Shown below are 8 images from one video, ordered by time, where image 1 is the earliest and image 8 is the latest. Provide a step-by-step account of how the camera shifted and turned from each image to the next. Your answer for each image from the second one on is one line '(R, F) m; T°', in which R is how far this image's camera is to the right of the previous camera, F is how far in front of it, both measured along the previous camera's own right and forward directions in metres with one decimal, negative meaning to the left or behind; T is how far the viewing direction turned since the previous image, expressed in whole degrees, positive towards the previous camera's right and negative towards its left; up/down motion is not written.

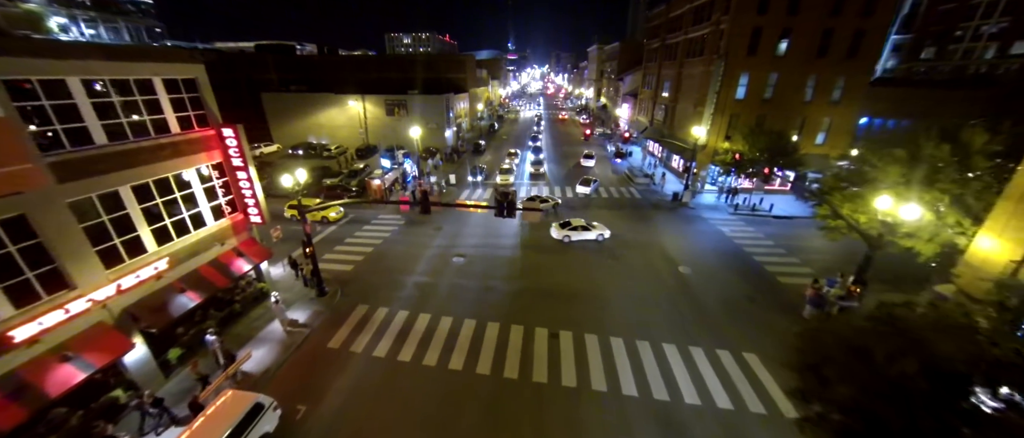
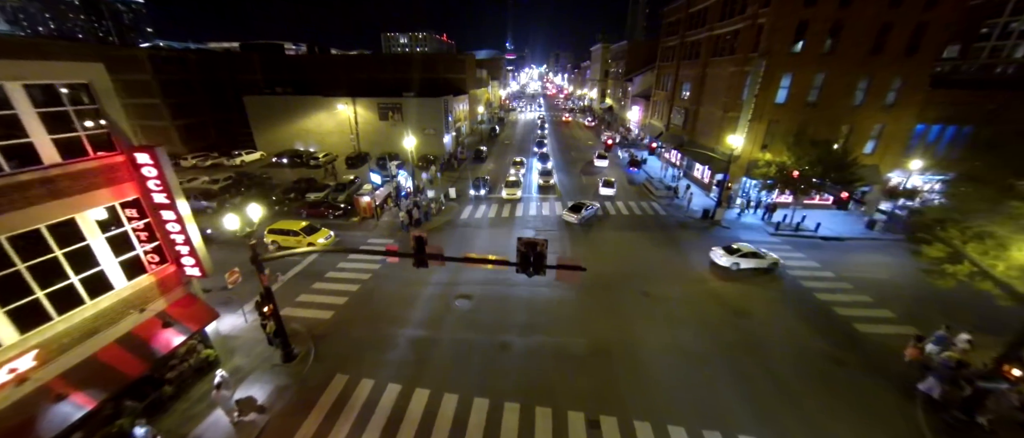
(-0.8, +3.3) m; 0°
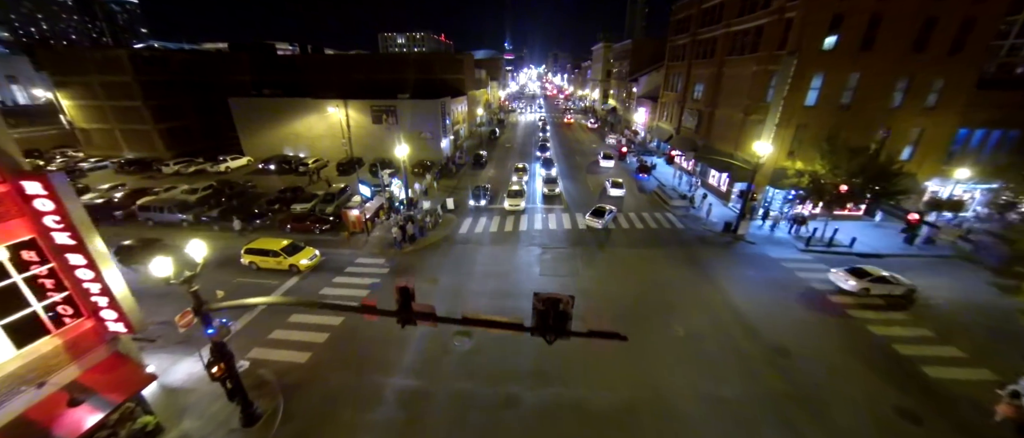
(-0.3, +2.1) m; 0°
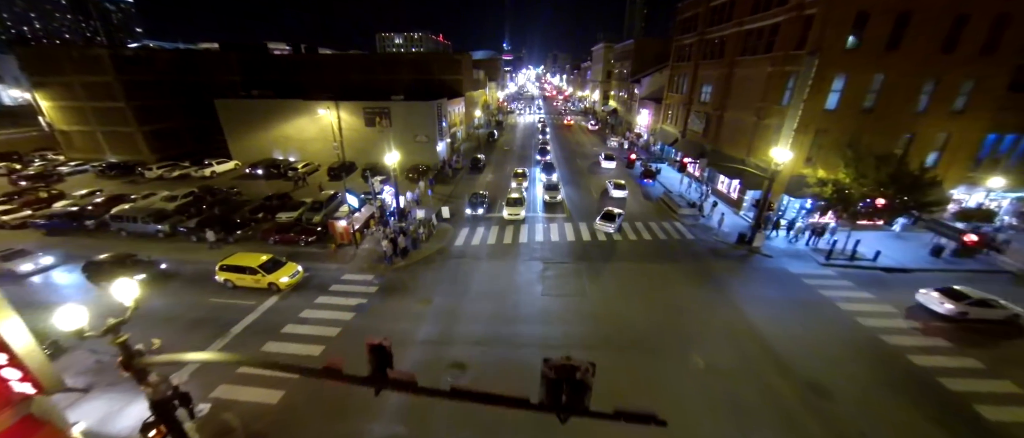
(-0.1, +1.5) m; 0°
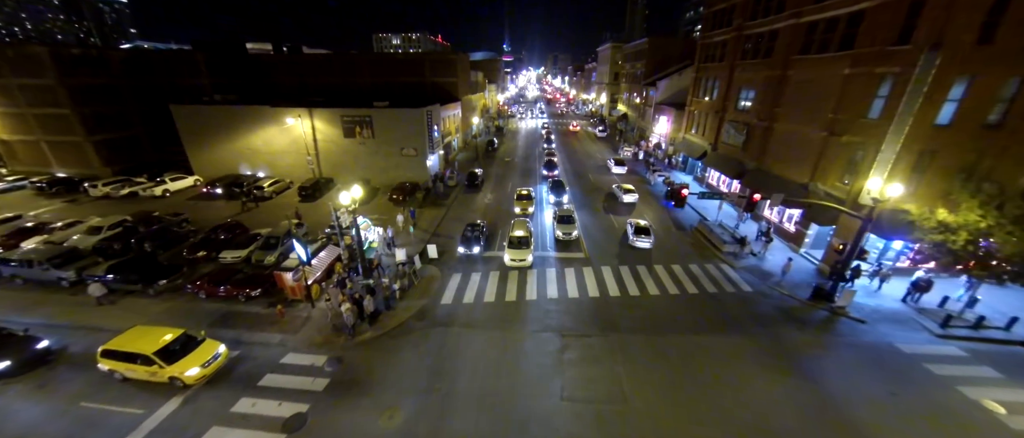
(-0.2, +4.9) m; 0°
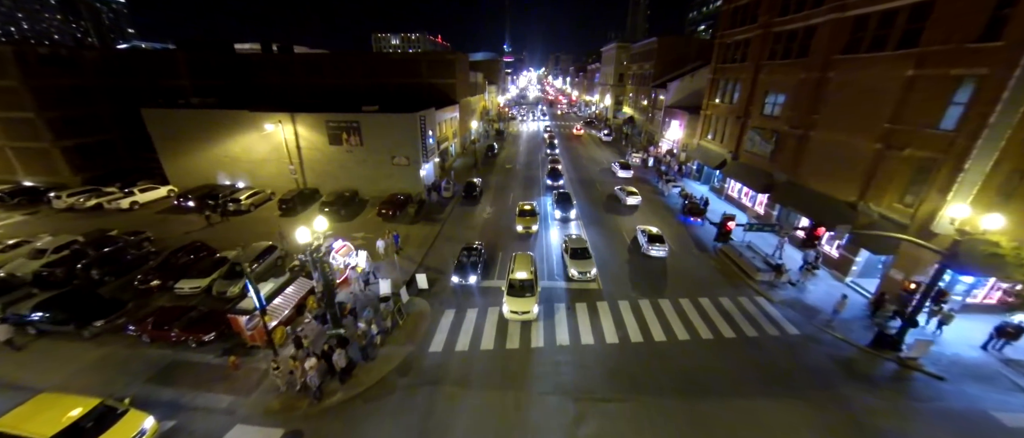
(-0.1, +2.6) m; 0°
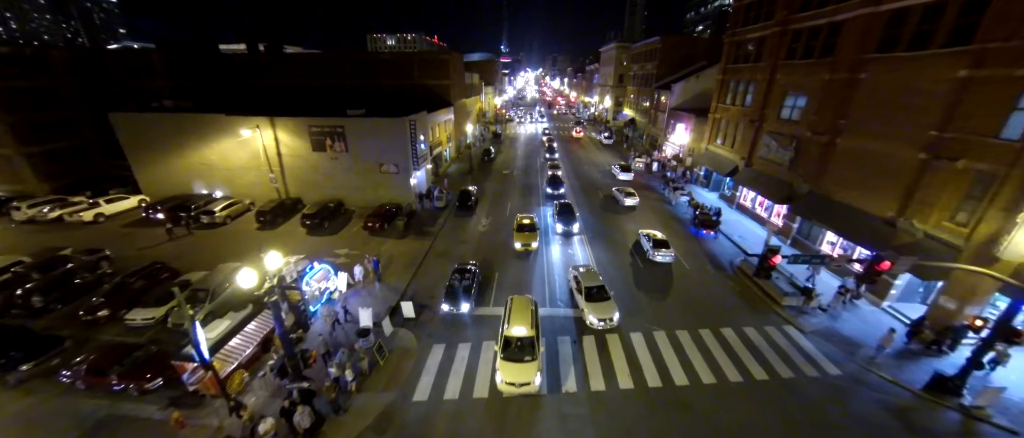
(0.0, +1.9) m; 0°
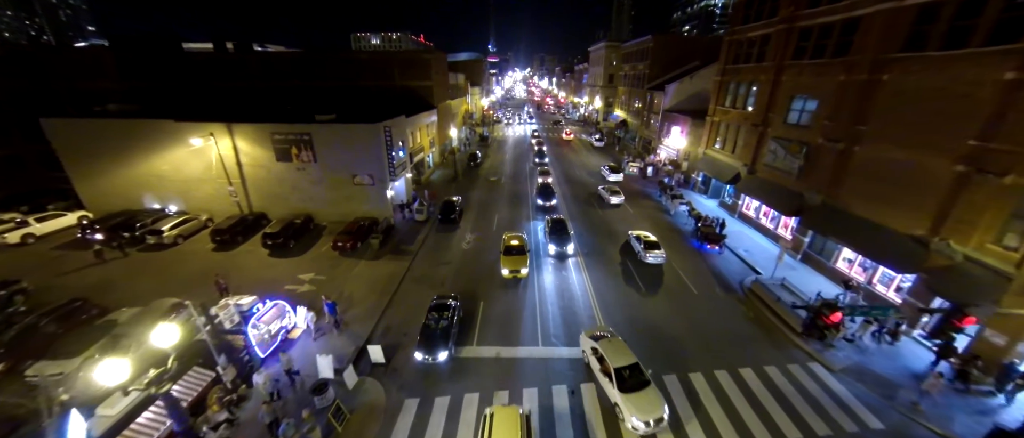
(+0.2, +2.1) m; +2°
